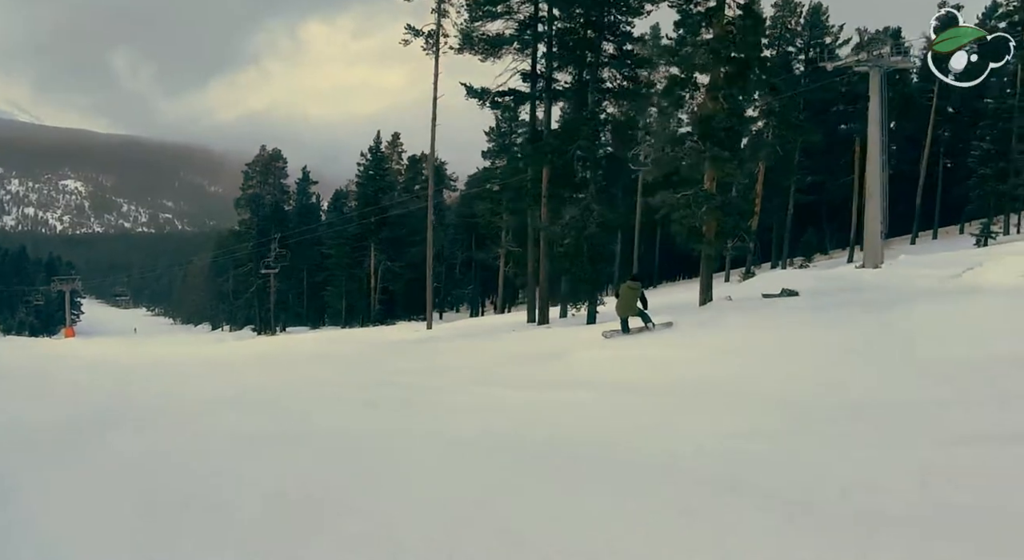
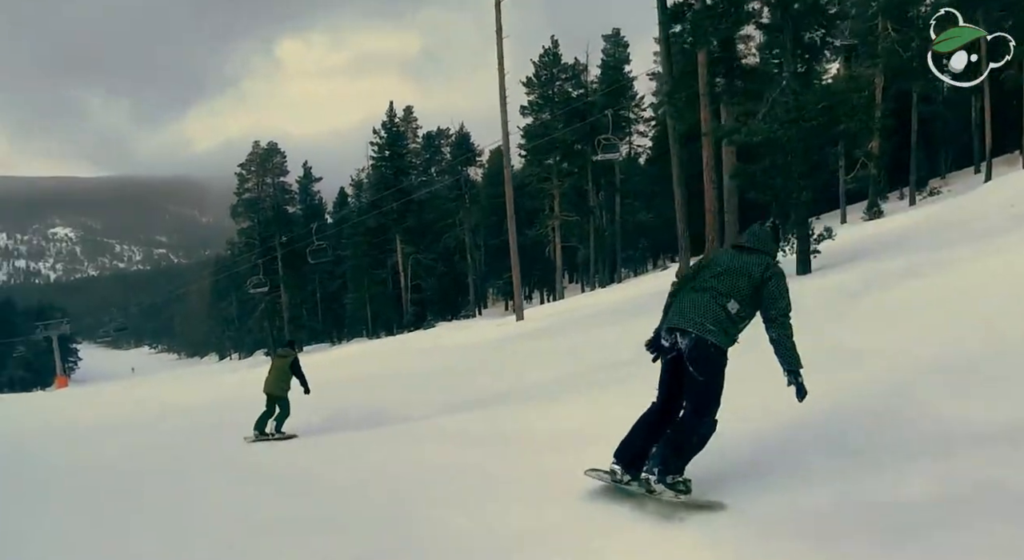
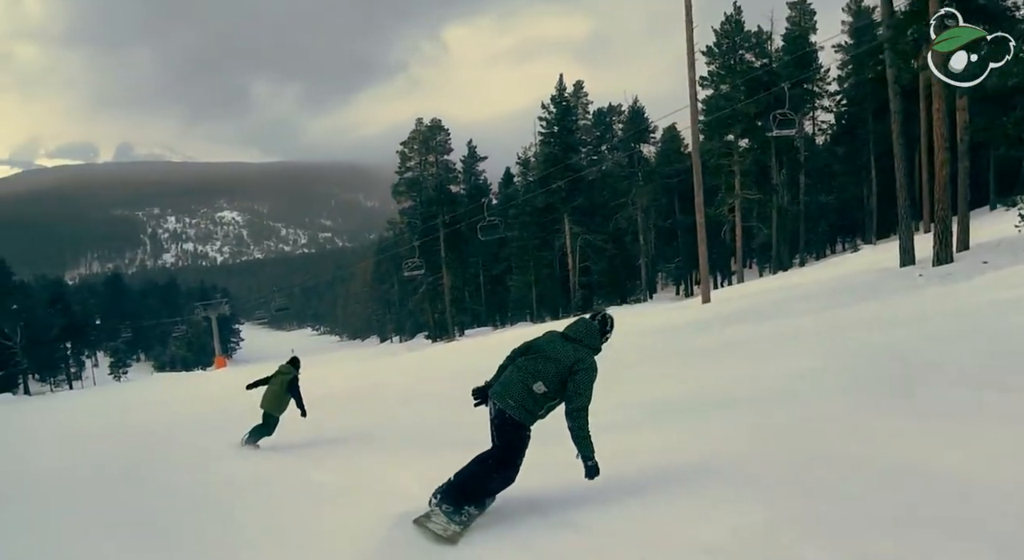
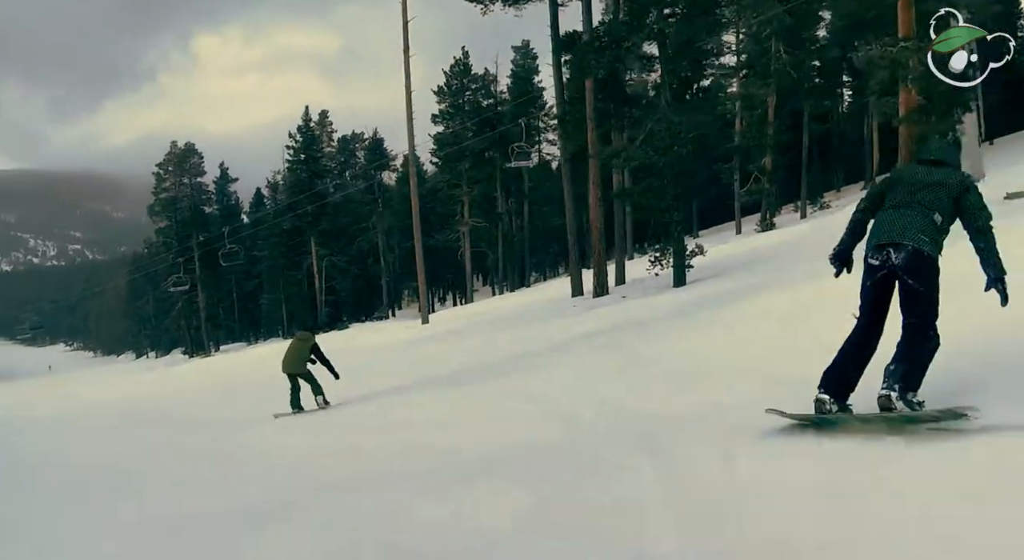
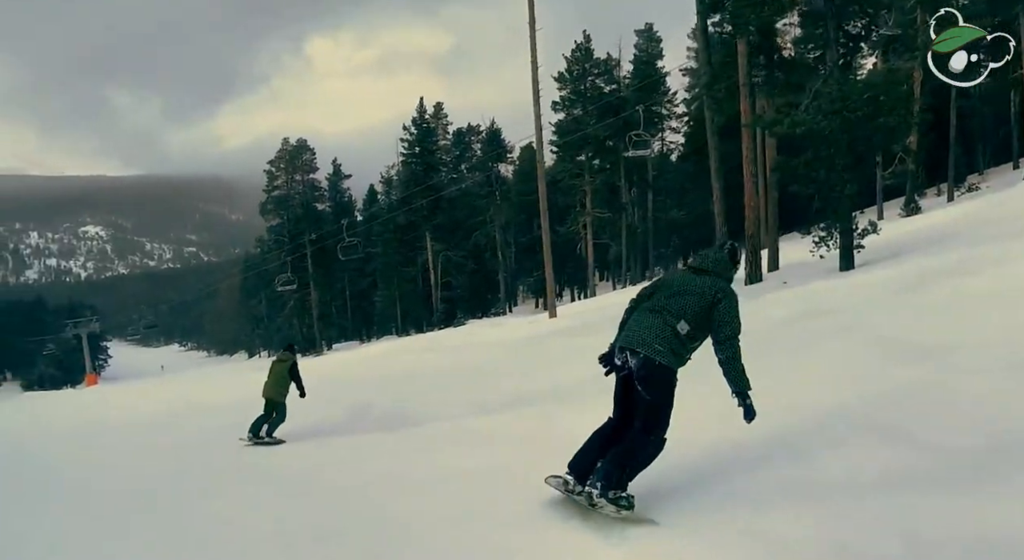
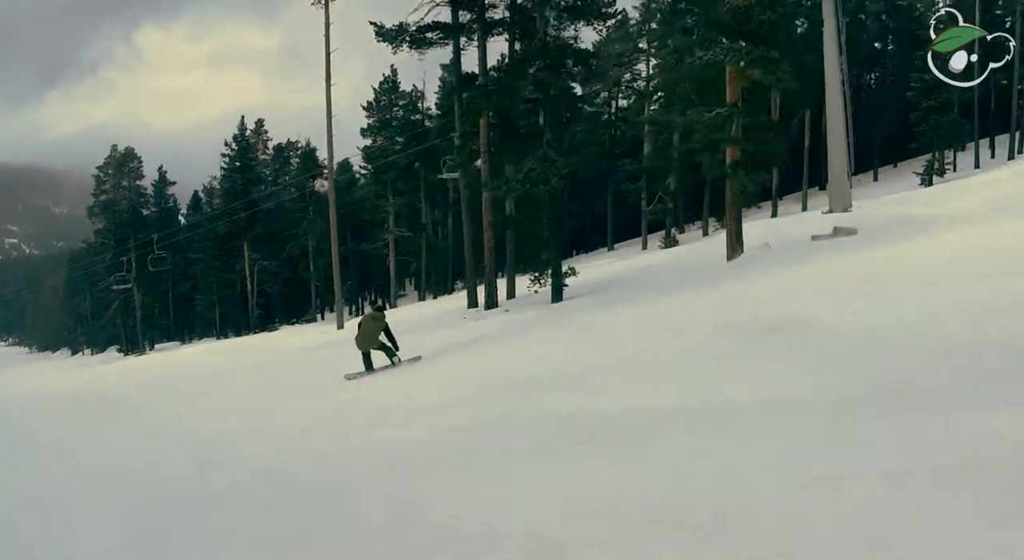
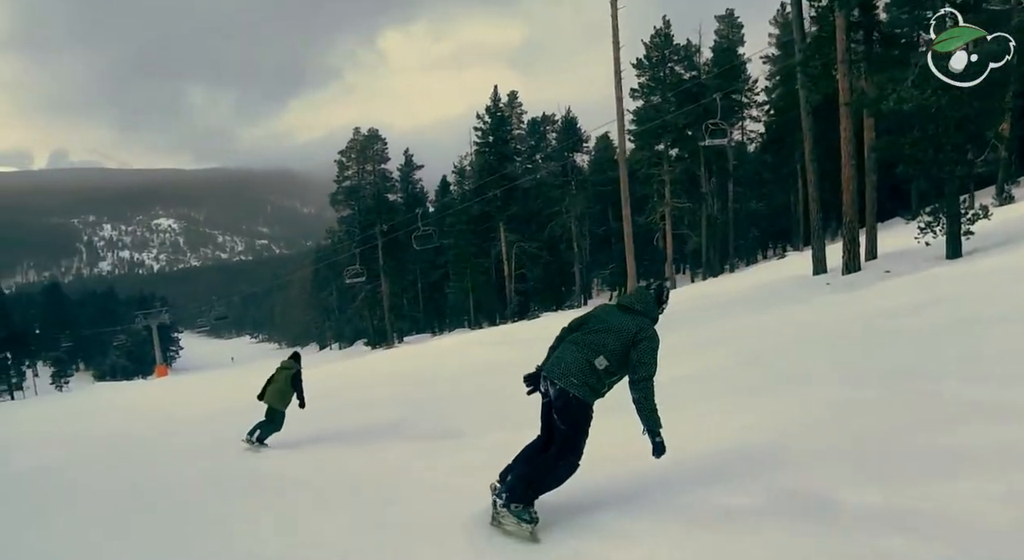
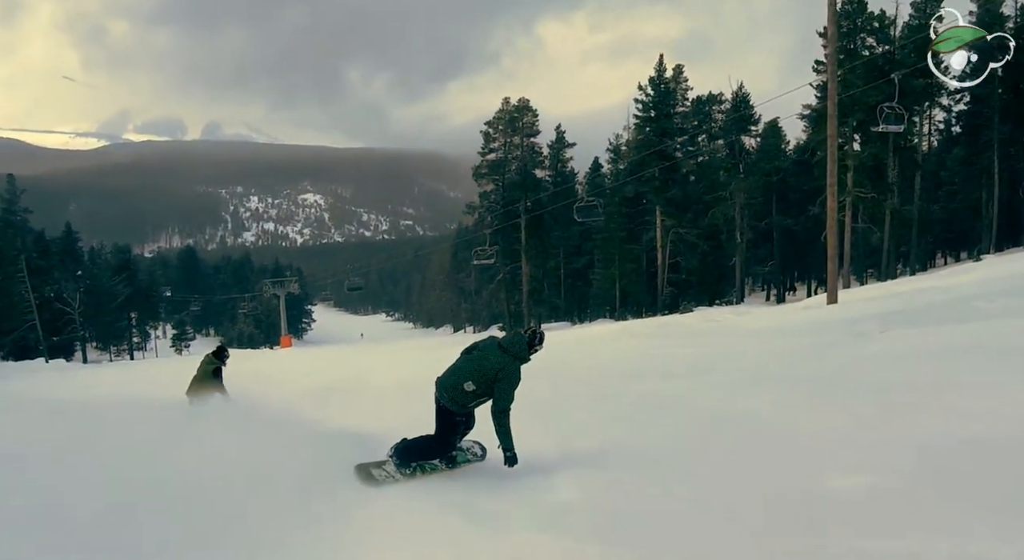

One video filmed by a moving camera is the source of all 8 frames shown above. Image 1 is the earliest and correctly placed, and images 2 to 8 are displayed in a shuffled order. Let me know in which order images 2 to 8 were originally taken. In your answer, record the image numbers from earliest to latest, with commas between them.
6, 4, 2, 5, 7, 3, 8
